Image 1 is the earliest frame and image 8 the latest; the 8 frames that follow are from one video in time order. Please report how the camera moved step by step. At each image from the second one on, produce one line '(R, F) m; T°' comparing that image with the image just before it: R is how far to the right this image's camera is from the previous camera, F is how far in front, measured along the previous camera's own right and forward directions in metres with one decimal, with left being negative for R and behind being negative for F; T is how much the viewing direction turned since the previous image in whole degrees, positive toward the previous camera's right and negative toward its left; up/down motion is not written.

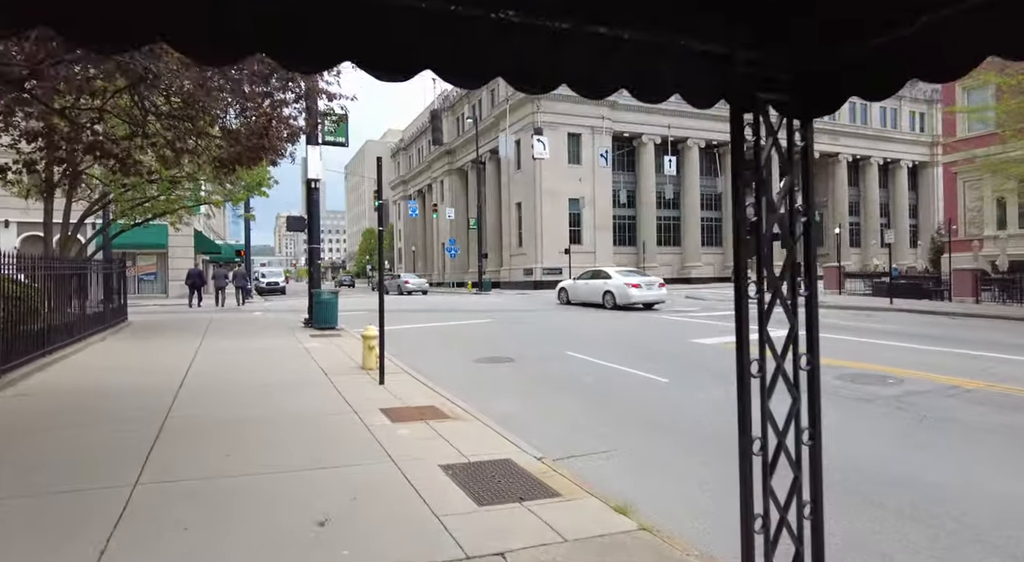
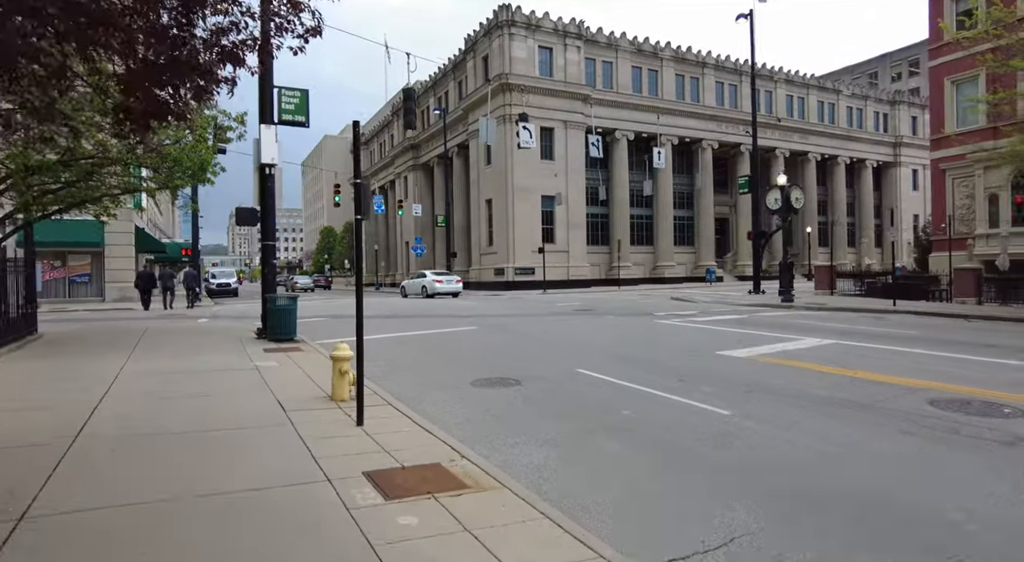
(-0.7, +2.1) m; +4°
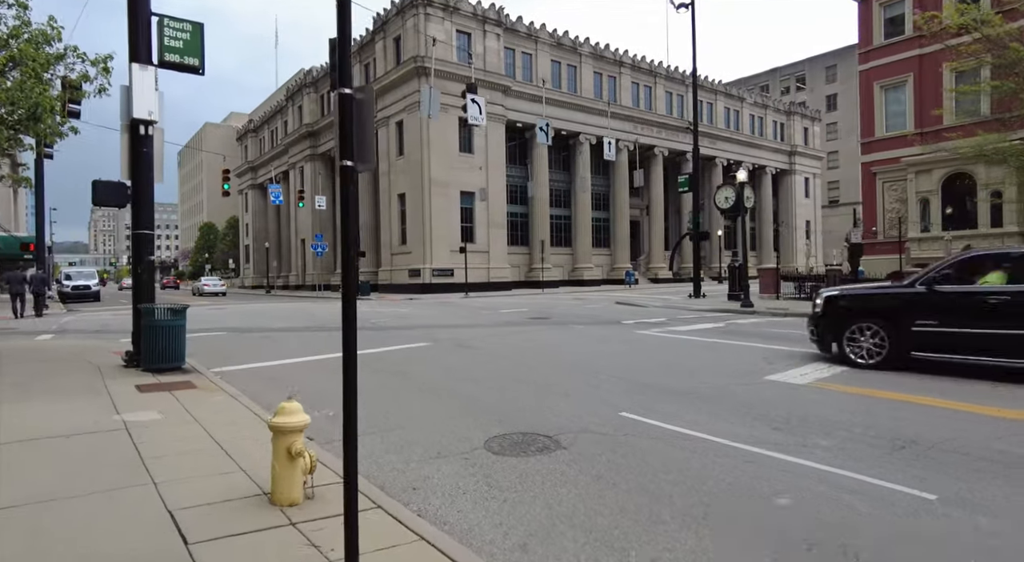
(-1.4, +3.2) m; +10°
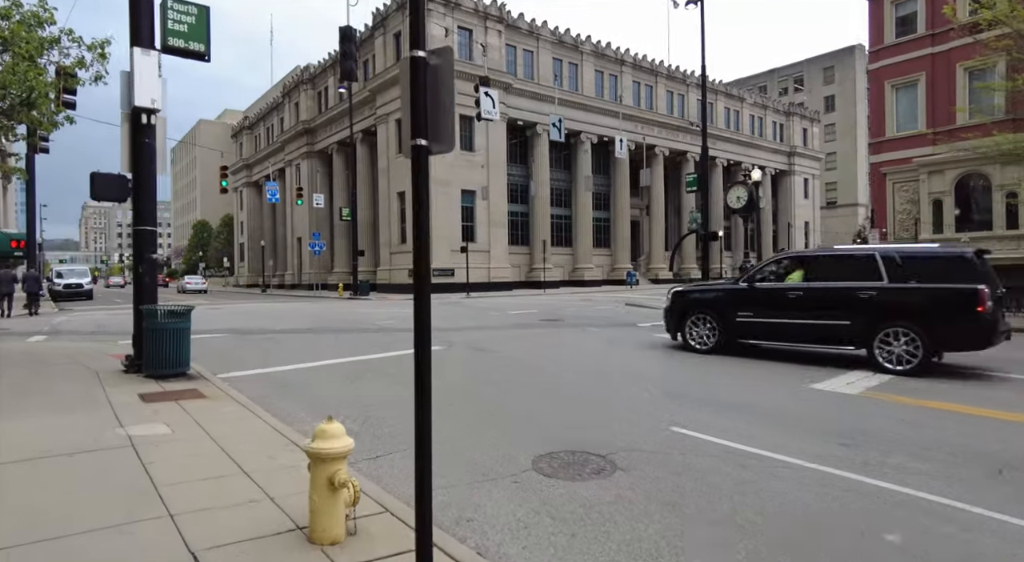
(-0.5, +0.6) m; +1°
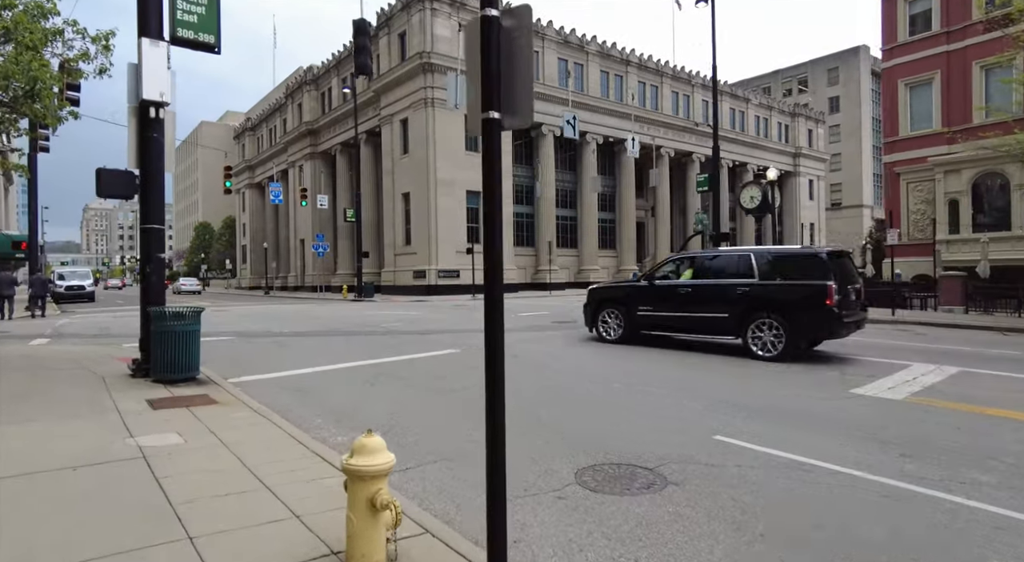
(-0.3, +0.4) m; 0°
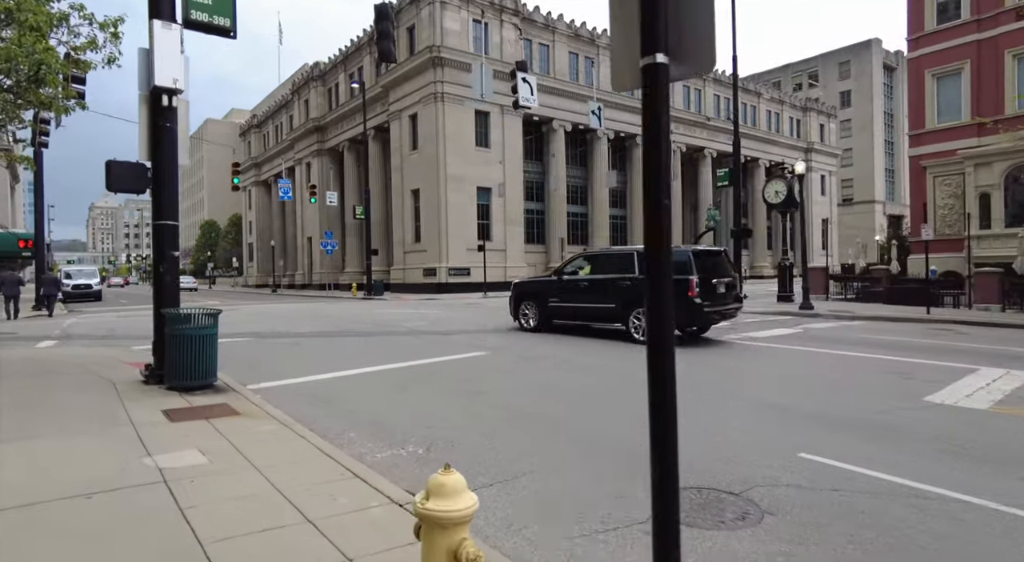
(-0.5, +0.6) m; 0°
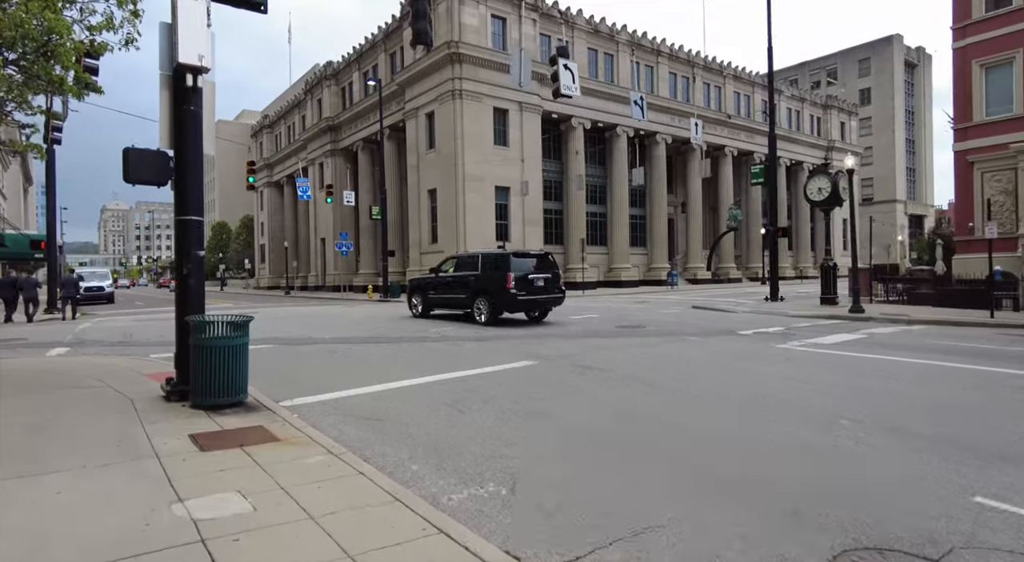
(-0.7, +1.0) m; -1°
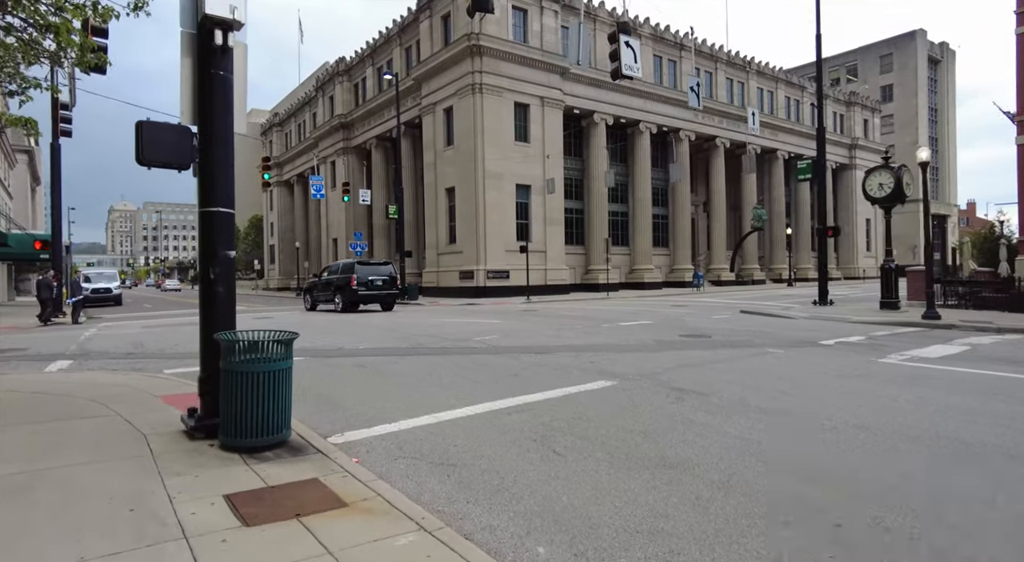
(-1.0, +1.5) m; 0°
